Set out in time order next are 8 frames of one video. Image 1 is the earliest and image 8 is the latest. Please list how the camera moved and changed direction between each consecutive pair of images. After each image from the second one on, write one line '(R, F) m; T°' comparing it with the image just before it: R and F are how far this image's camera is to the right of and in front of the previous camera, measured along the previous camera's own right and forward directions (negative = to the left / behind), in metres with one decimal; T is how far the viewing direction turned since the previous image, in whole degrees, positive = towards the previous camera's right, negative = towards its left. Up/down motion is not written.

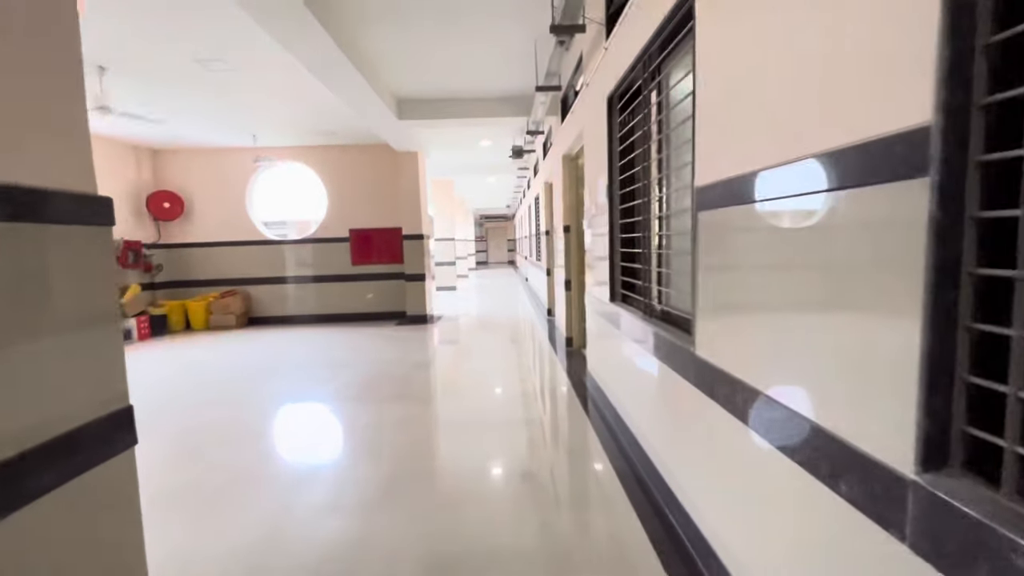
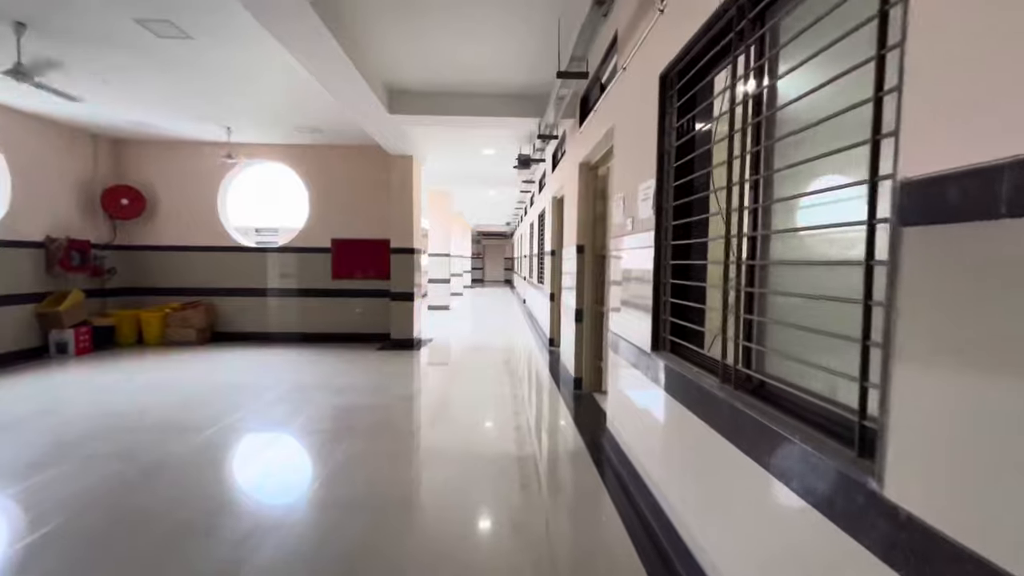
(-0.1, +0.8) m; +1°
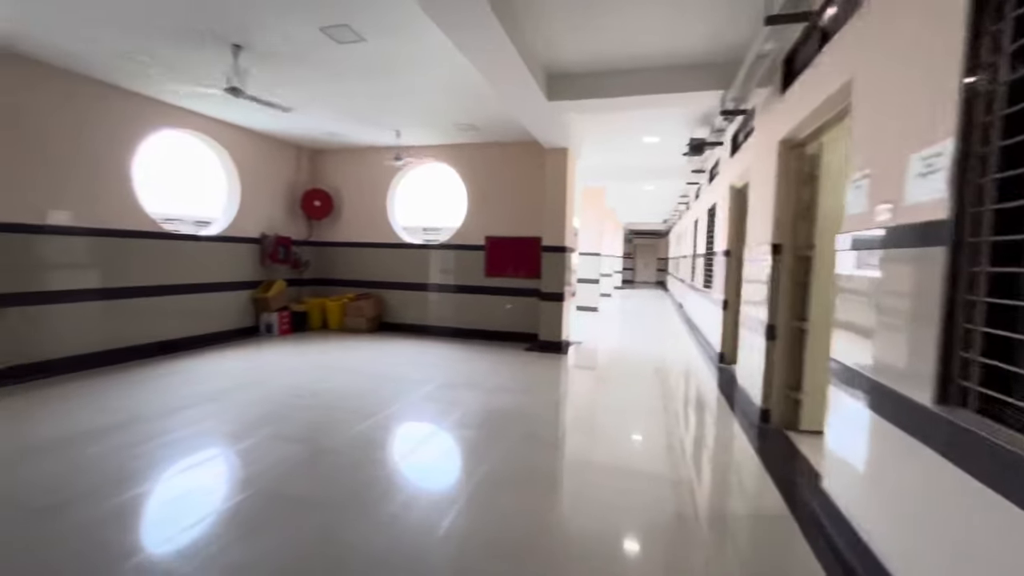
(-0.2, +0.4) m; -18°
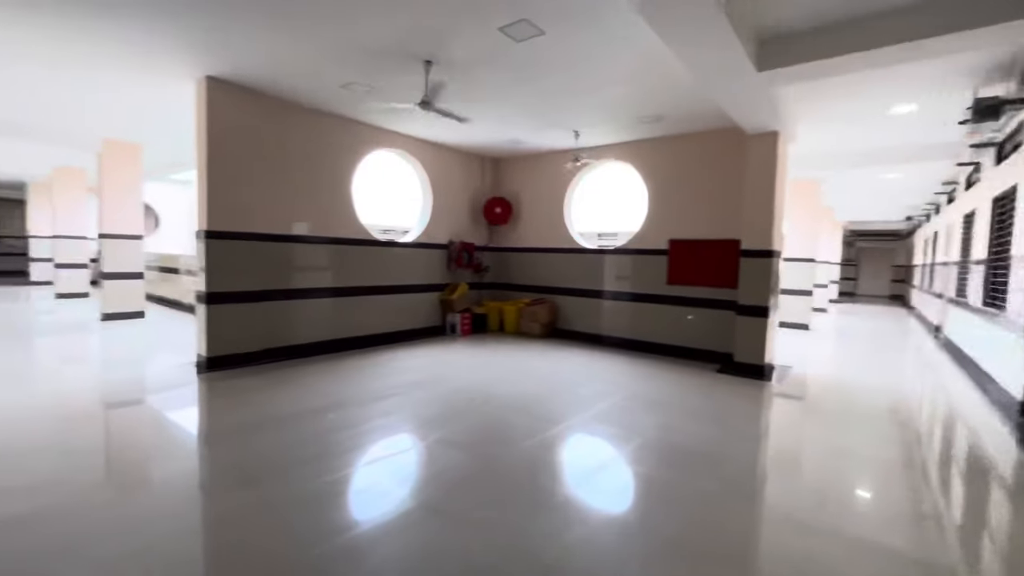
(-0.1, +0.4) m; -22°
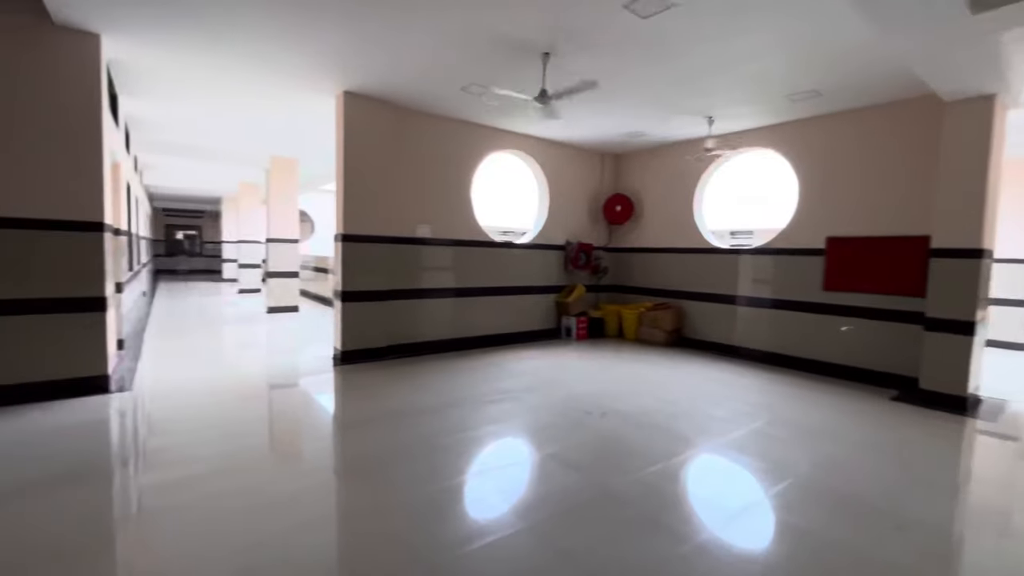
(0.0, +0.2) m; -15°
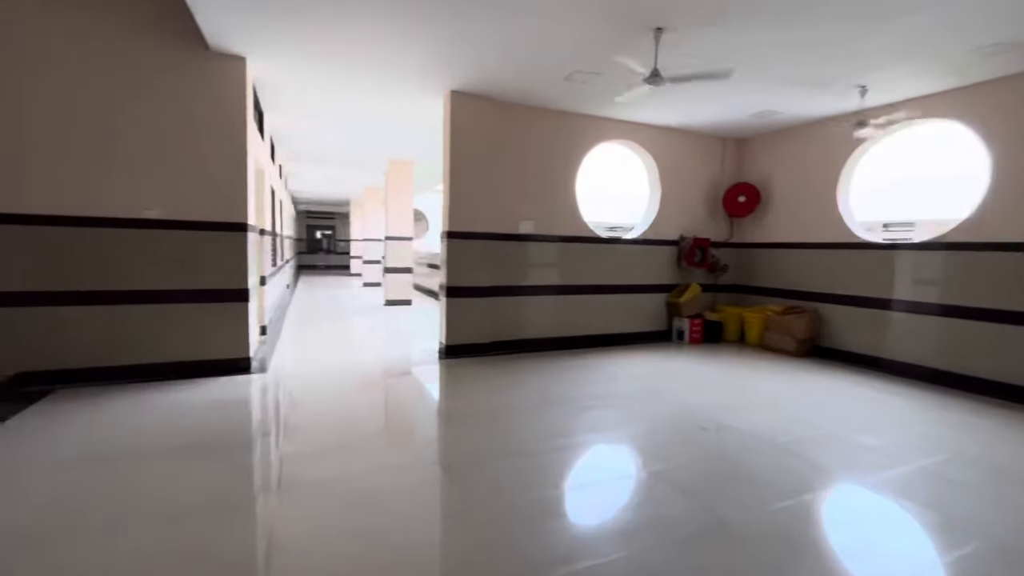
(0.0, +0.2) m; -13°
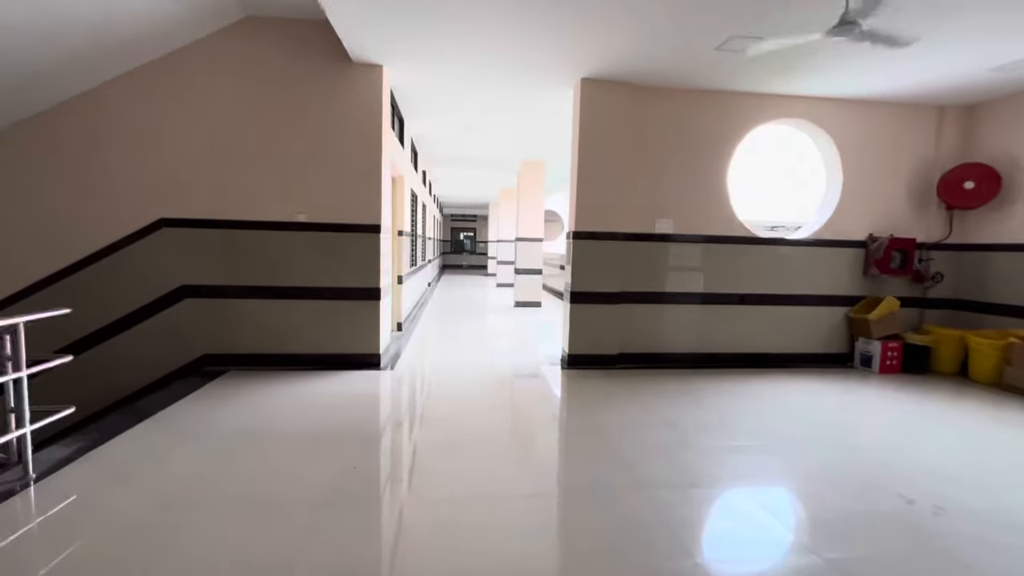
(+0.1, +0.4) m; -17°
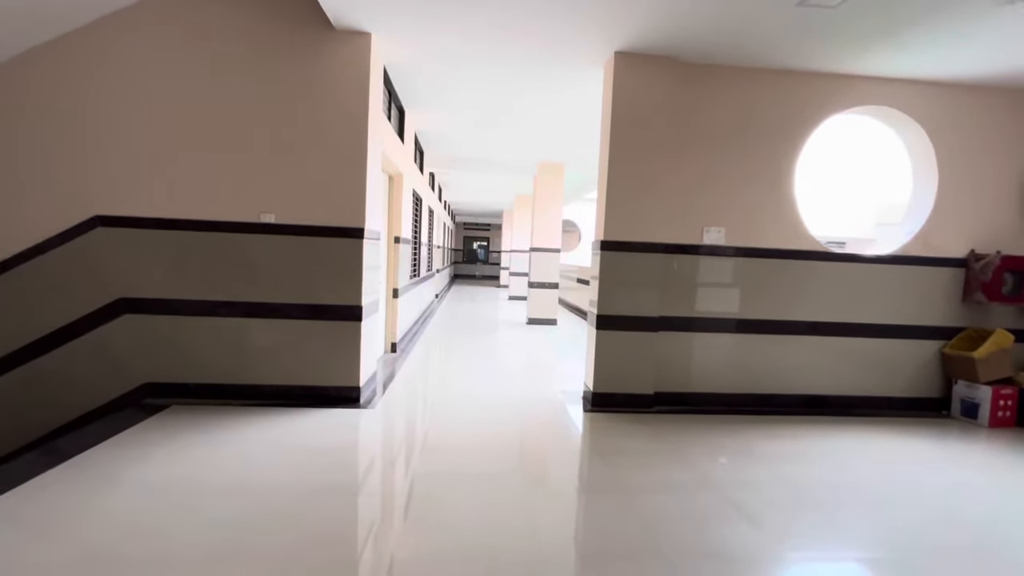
(0.0, +0.9) m; -2°
